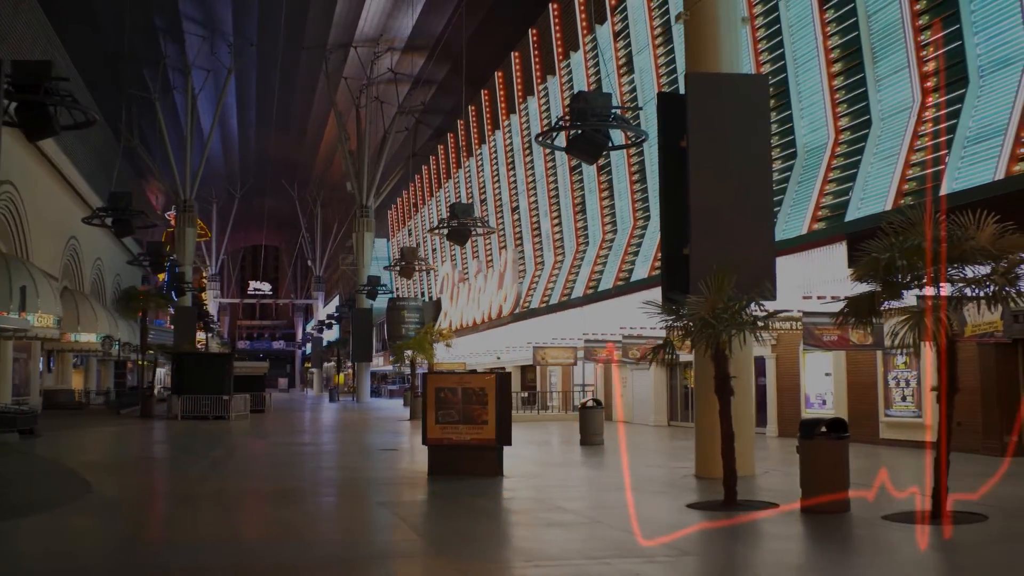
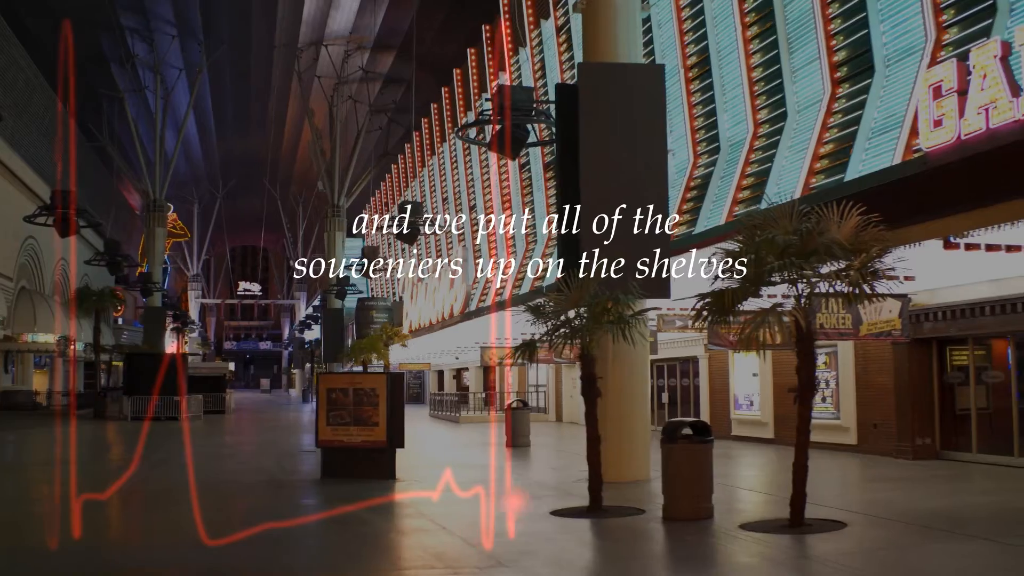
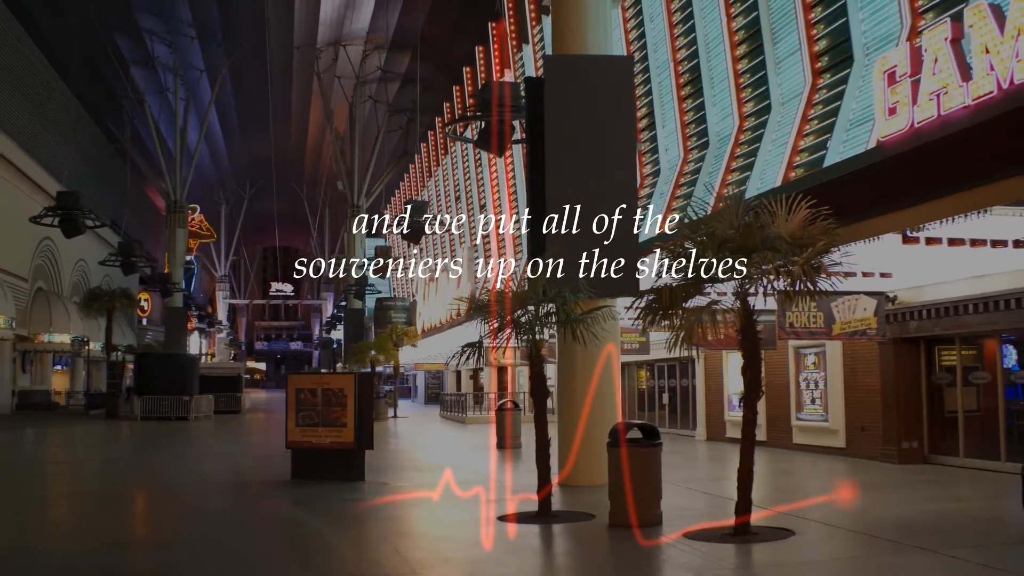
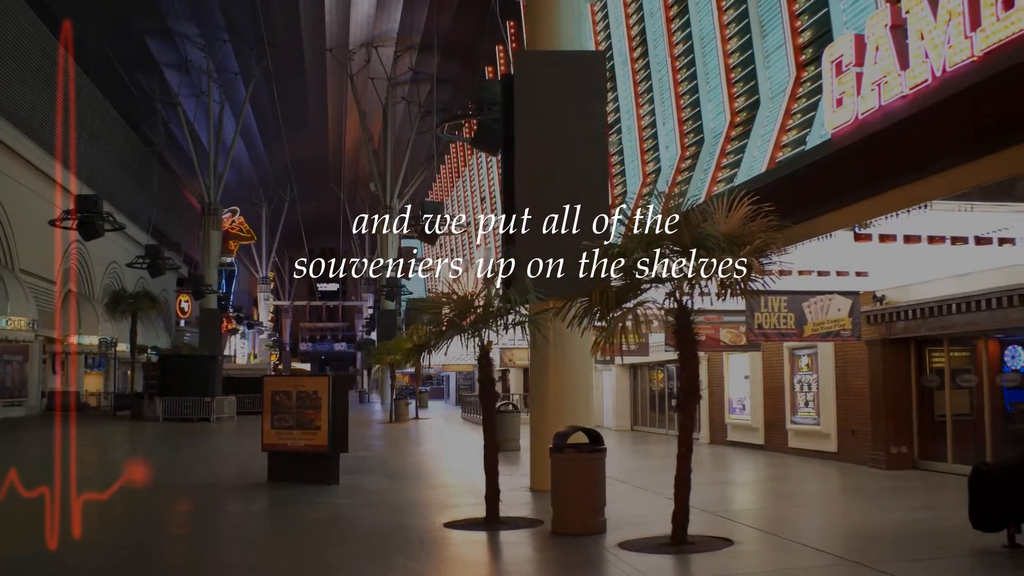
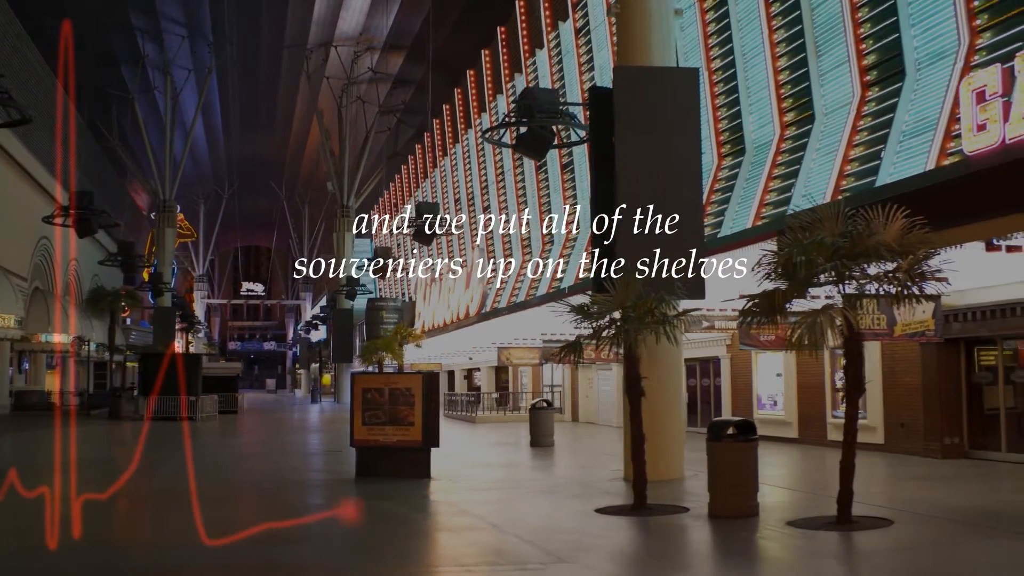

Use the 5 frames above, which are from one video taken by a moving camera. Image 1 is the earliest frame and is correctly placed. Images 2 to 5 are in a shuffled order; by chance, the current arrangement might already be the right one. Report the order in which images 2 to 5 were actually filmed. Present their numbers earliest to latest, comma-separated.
5, 2, 3, 4
